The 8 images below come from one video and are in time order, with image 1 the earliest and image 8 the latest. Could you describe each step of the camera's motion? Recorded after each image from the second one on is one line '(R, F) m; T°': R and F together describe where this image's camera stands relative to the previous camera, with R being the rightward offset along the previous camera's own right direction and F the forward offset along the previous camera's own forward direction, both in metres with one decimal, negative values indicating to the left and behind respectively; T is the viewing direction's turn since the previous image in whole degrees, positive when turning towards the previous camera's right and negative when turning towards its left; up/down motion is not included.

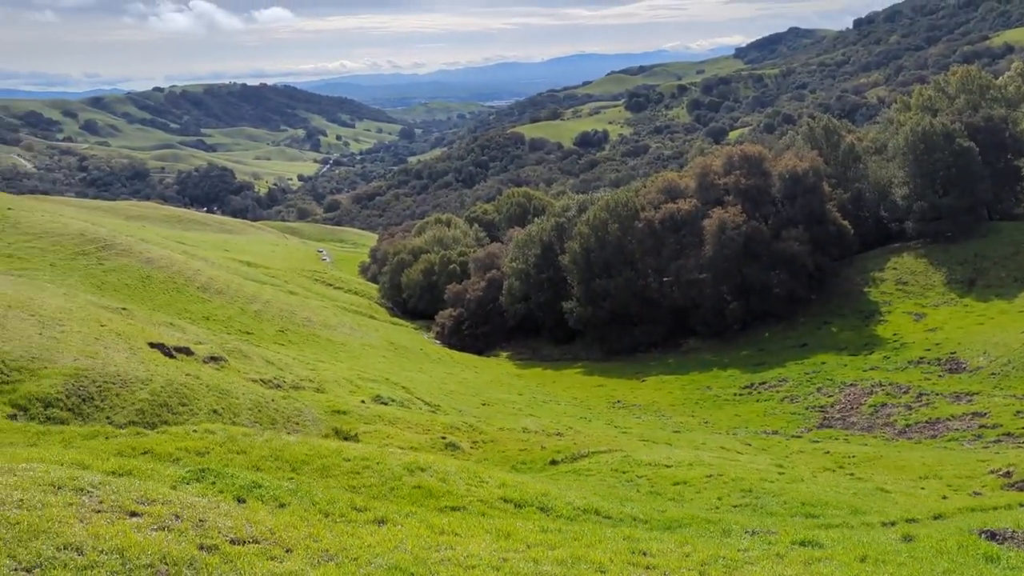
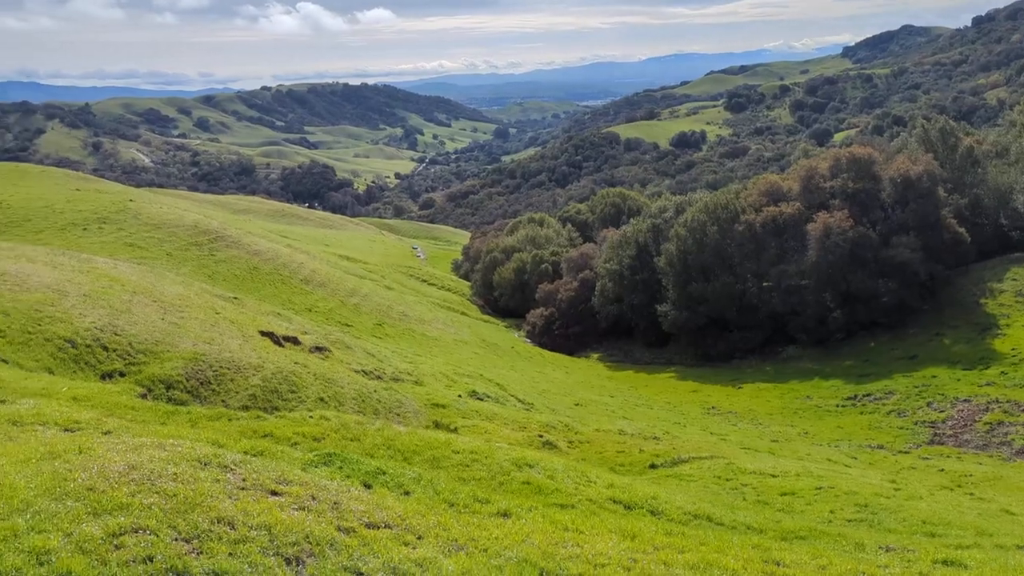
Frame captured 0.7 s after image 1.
(-0.5, 0.0) m; -6°
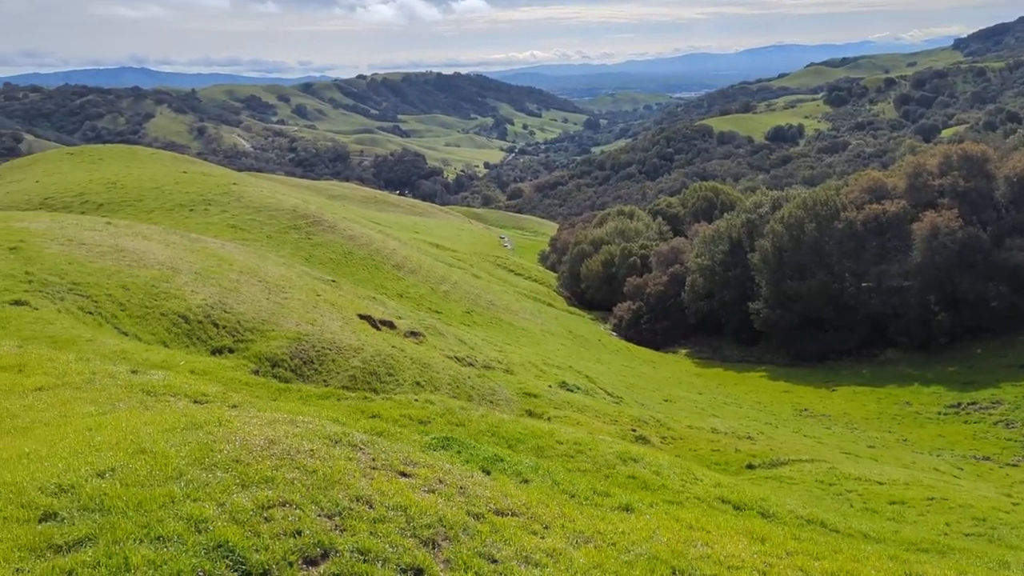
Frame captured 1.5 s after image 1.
(-0.6, +0.1) m; -6°
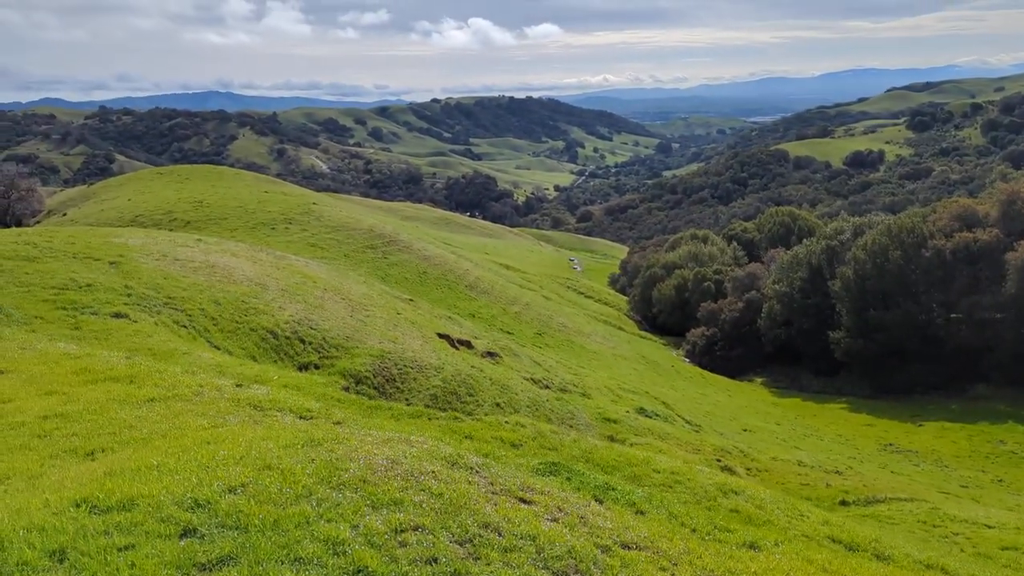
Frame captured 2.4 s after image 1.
(-0.6, +0.3) m; -5°
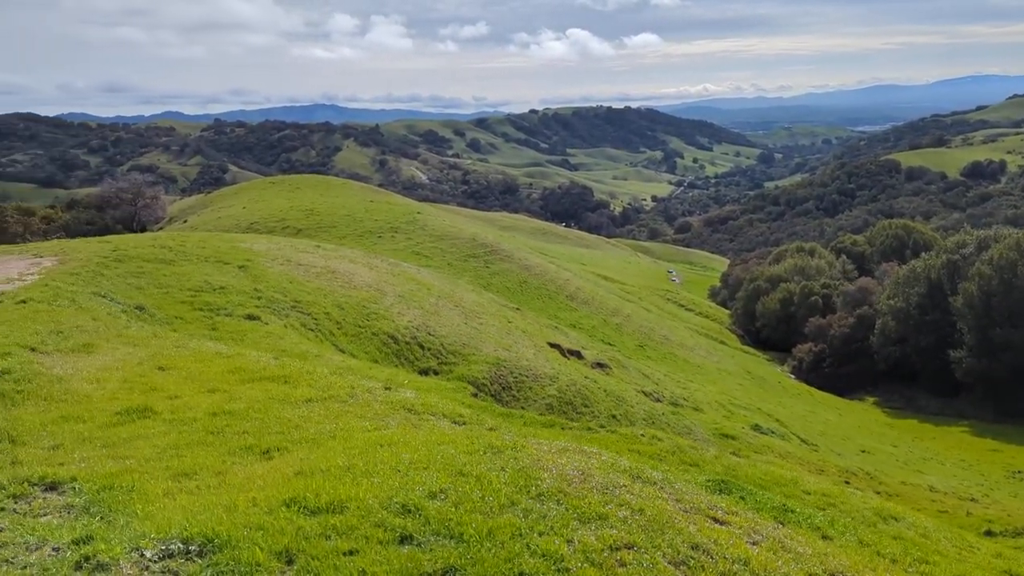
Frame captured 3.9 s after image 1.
(-1.0, +0.3) m; -7°
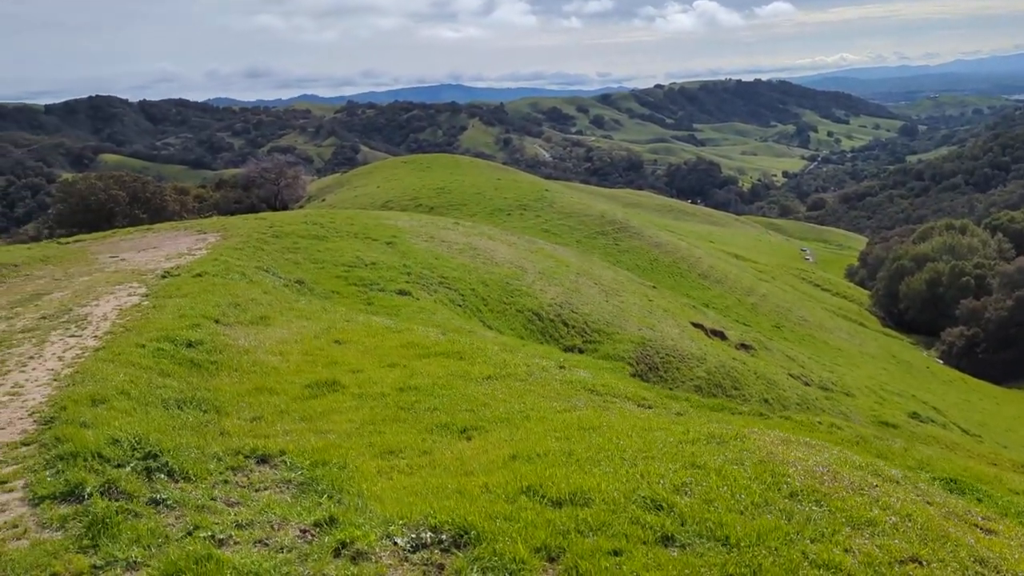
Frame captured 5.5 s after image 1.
(-1.0, +0.5) m; -9°
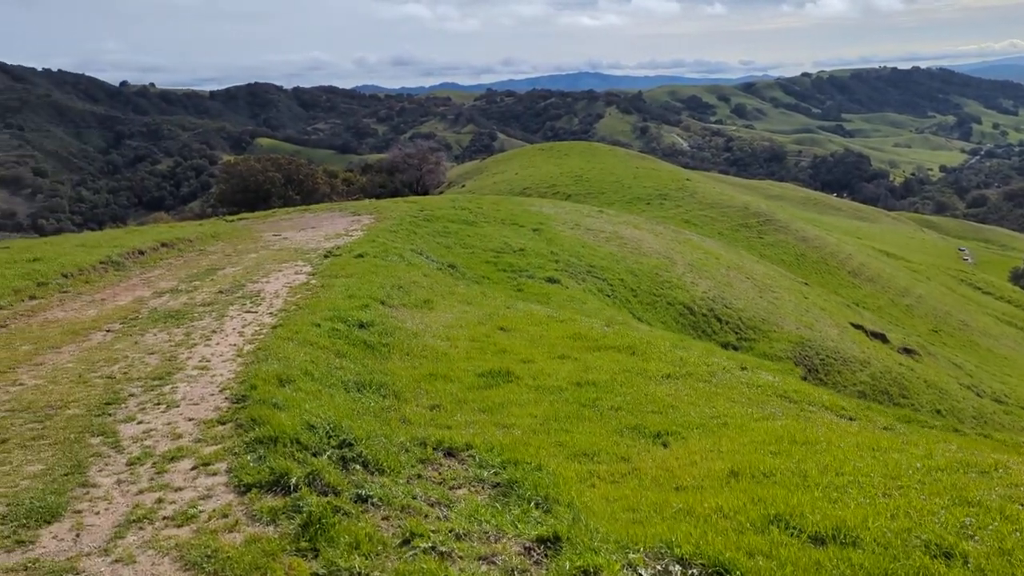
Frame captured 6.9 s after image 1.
(-0.8, +0.7) m; -9°
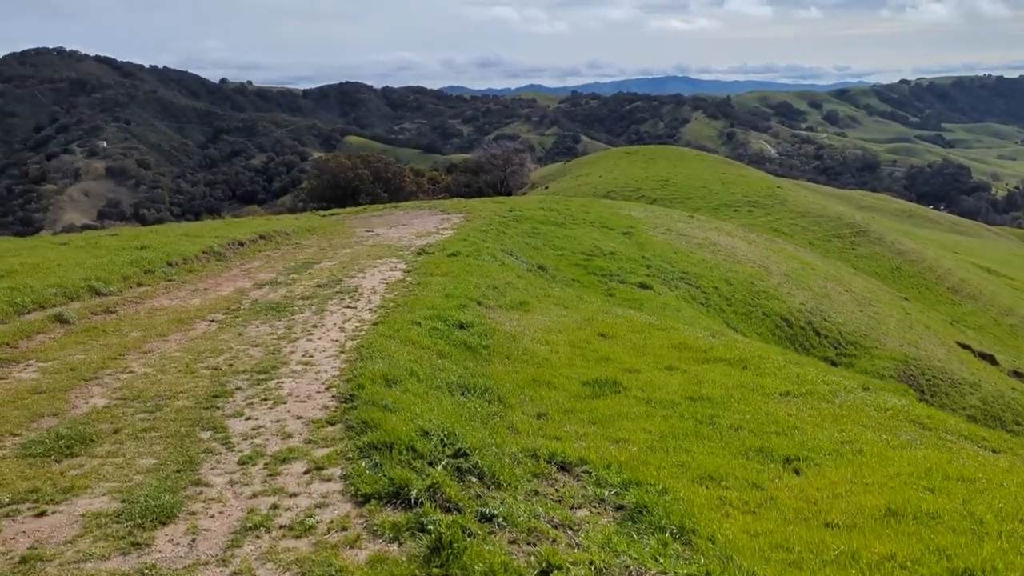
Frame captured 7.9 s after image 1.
(-0.5, +0.5) m; -5°
